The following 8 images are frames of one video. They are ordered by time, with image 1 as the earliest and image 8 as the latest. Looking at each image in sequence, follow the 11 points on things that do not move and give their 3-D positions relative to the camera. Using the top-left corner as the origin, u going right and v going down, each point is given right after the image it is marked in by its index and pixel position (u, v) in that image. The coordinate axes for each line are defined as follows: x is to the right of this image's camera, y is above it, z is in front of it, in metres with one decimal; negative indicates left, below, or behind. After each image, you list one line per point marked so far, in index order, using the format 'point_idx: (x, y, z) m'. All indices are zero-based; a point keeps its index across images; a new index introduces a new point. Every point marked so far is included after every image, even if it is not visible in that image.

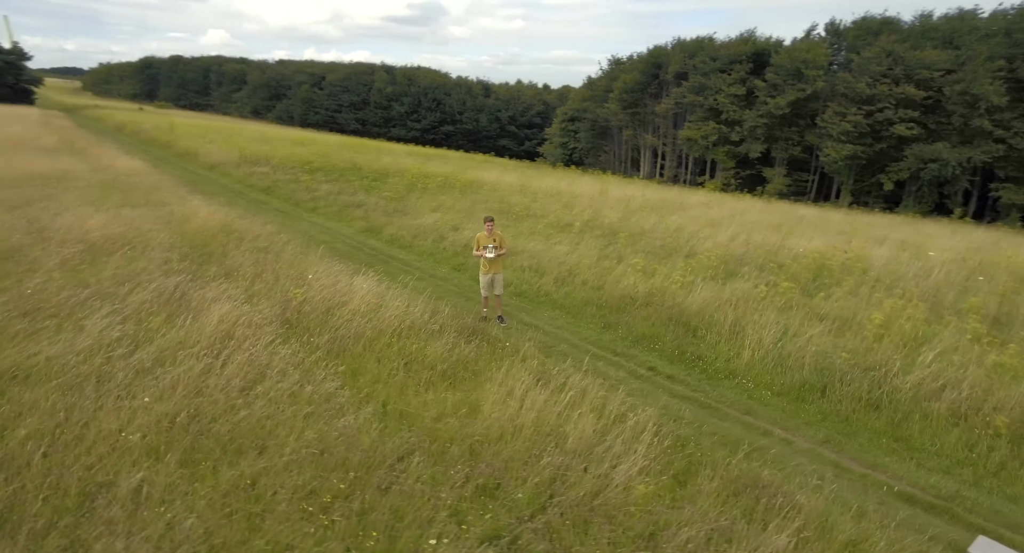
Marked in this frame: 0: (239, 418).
0: (-2.5, -1.2, +5.3) m
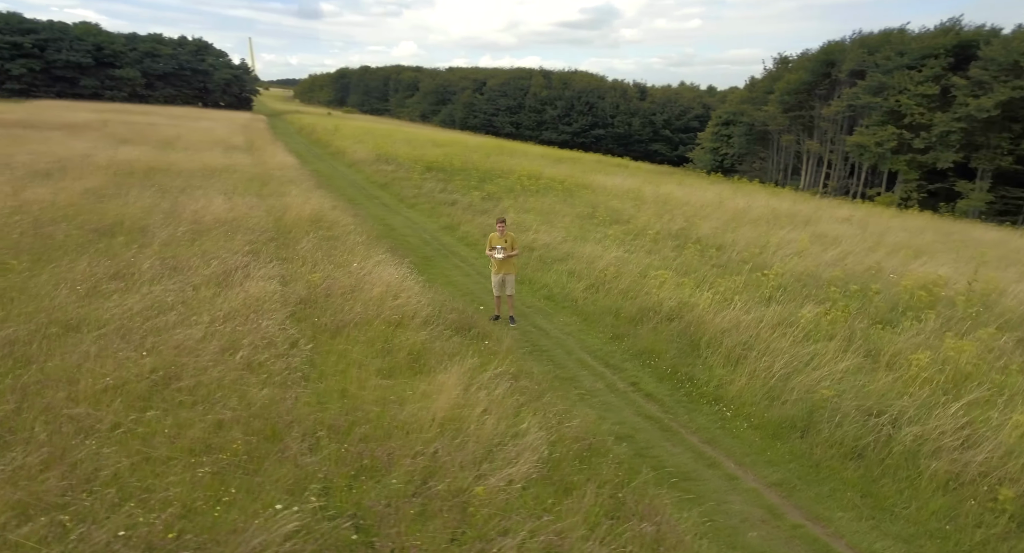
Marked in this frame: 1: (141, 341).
0: (-3.4, -1.0, +6.3) m
1: (-4.5, -0.8, +6.8) m
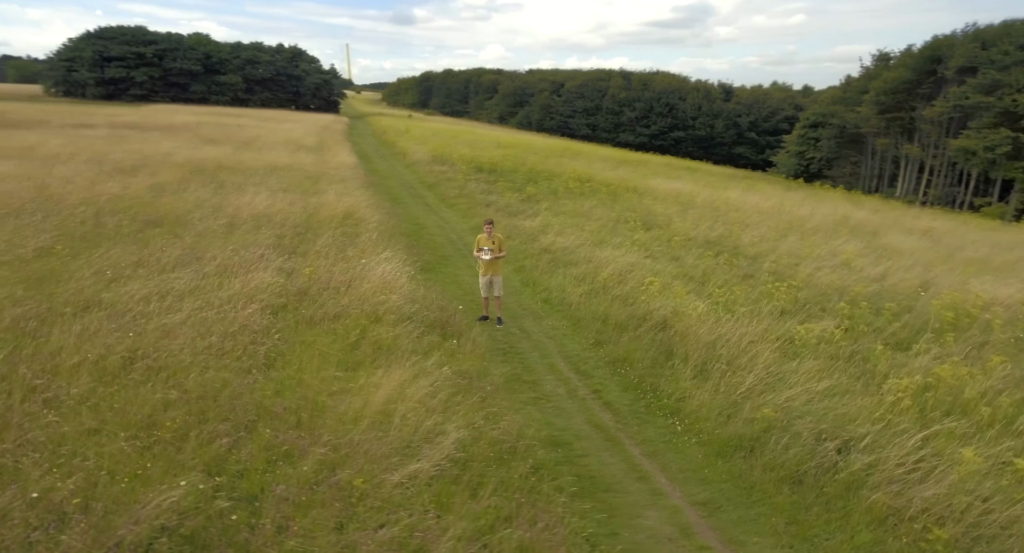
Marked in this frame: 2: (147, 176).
0: (-4.1, -0.9, +6.9) m
1: (-5.1, -0.6, +7.6) m
2: (-11.7, +3.3, +18.6) m
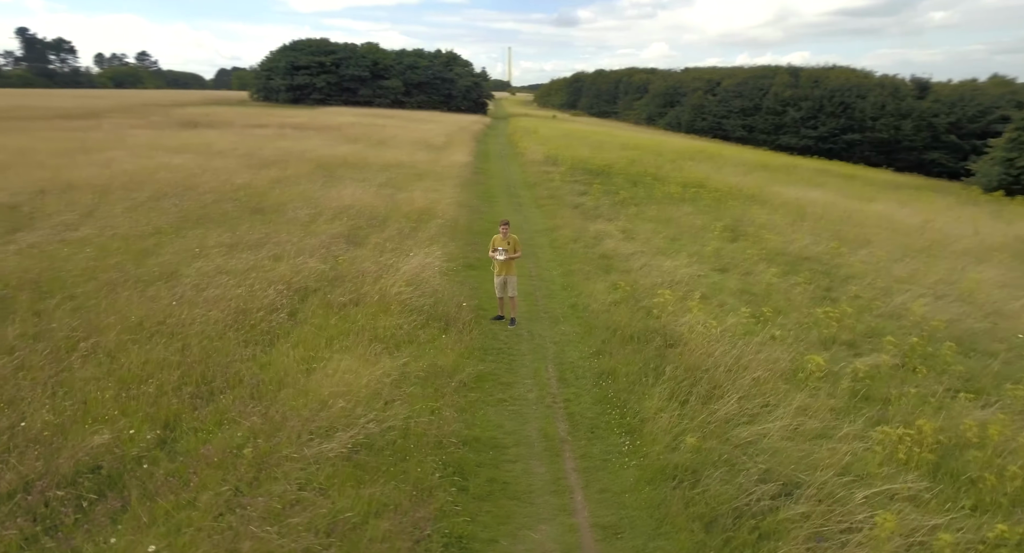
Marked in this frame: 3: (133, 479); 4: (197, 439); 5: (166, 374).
0: (-4.6, -0.6, +8.1) m
1: (-5.3, -0.3, +9.0) m
2: (-8.6, +4.0, +21.3) m
3: (-3.3, -1.8, +5.0) m
4: (-3.1, -1.6, +5.7) m
5: (-4.1, -1.1, +6.8) m
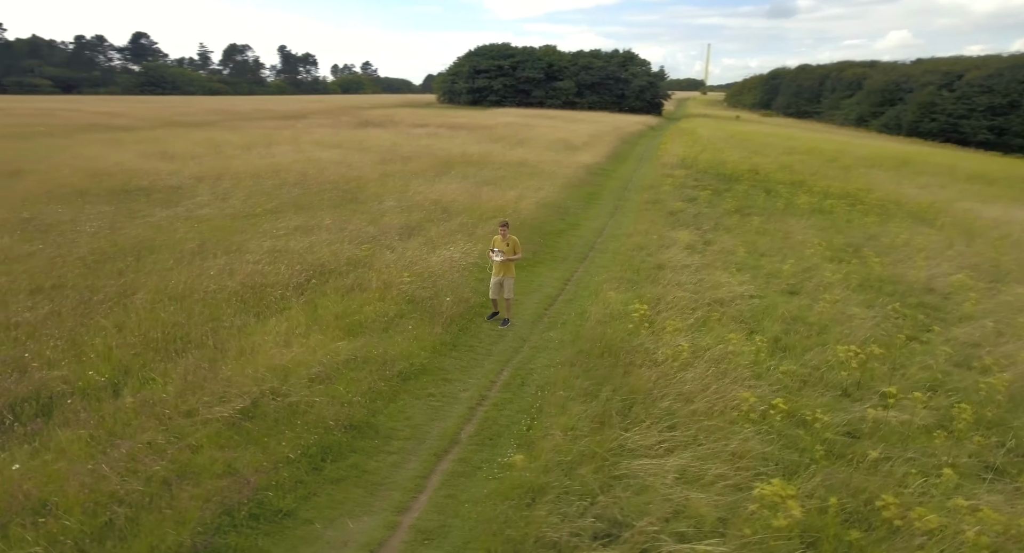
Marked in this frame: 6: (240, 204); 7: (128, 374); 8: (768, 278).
0: (-5.0, -0.2, +9.5) m
1: (-5.4, +0.2, +10.6) m
2: (-4.5, +4.6, +23.3) m
3: (-4.9, -1.4, +6.2) m
4: (-4.5, -1.3, +6.9) m
5: (-5.0, -0.7, +8.1) m
6: (-7.3, +2.0, +15.4) m
7: (-4.7, -1.2, +7.0) m
8: (+5.6, 0.0, +12.5) m
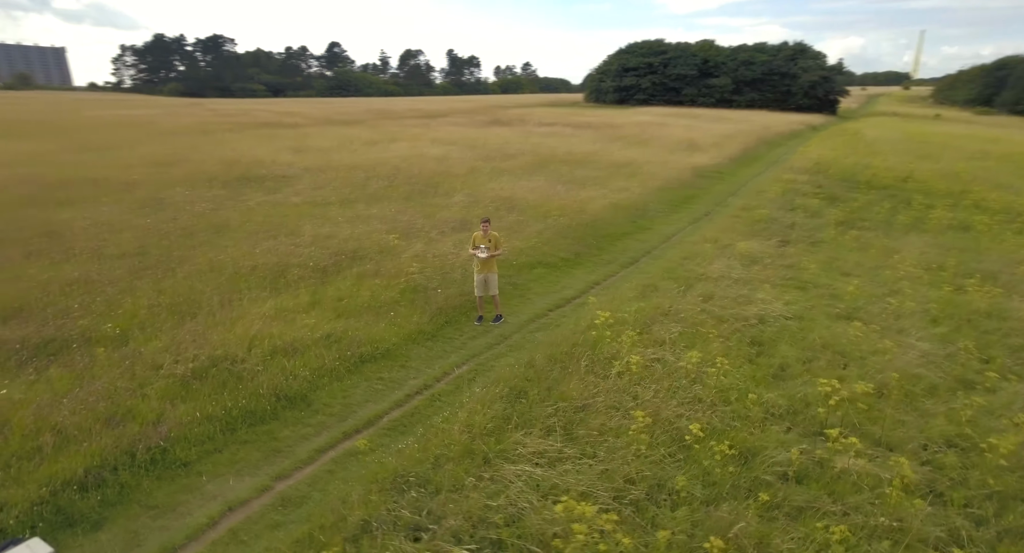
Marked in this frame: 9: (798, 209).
0: (-5.1, +0.2, +10.9) m
1: (-5.1, +0.6, +12.0) m
2: (-0.5, +4.8, +24.0) m
3: (-5.9, -1.0, +7.6) m
4: (-5.3, -0.9, +8.1) m
5: (-5.5, -0.3, +9.5) m
6: (-5.5, +2.5, +17.1) m
7: (-5.5, -0.8, +8.4) m
8: (+5.9, -0.4, +10.9) m
9: (+9.2, +2.4, +18.7) m
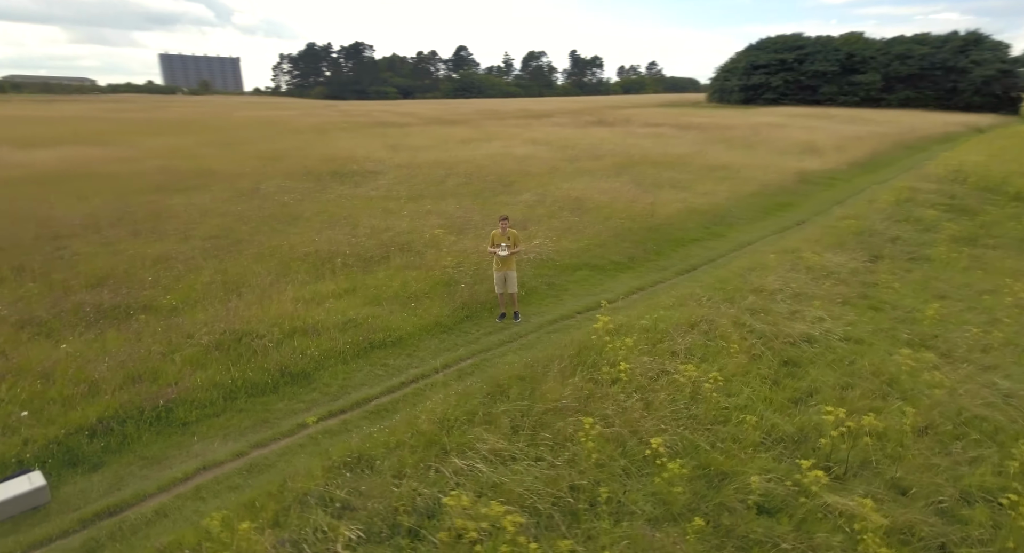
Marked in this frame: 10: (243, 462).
0: (-4.3, +0.5, +11.8) m
1: (-4.1, +0.9, +12.9) m
2: (+3.1, +4.7, +23.6) m
3: (-5.9, -0.6, +8.8) m
4: (-5.2, -0.5, +9.2) m
5: (-5.0, 0.0, +10.5) m
6: (-3.4, +2.8, +17.9) m
7: (-5.3, -0.4, +9.4) m
8: (+6.4, -0.7, +9.6) m
9: (+11.3, +1.8, +16.6) m
10: (-2.9, -2.0, +6.2) m
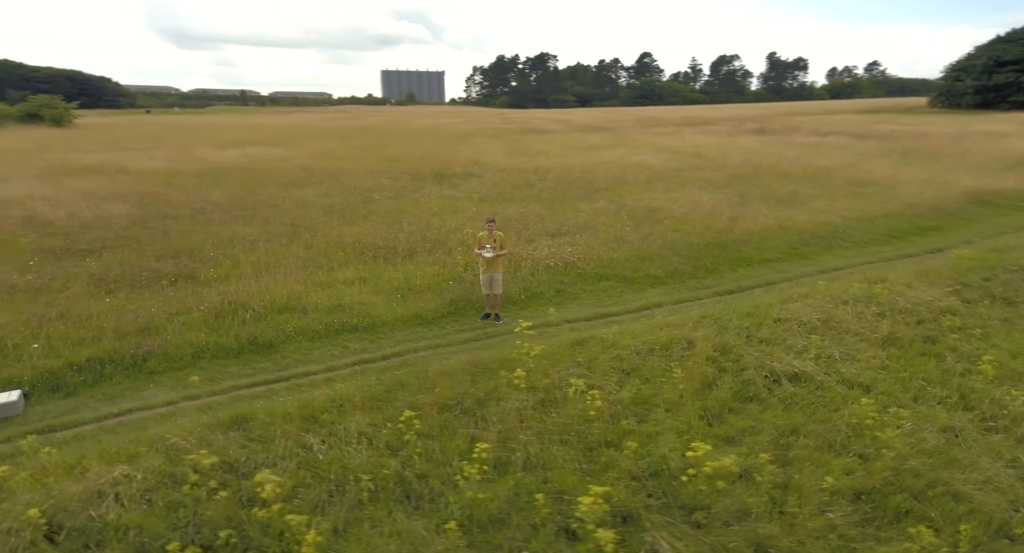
0: (-3.8, +0.8, +13.0) m
1: (-3.2, +1.2, +14.0) m
2: (+7.3, +4.1, +21.9) m
3: (-6.2, -0.1, +10.6) m
4: (-5.5, -0.1, +10.8) m
5: (-4.8, +0.4, +12.0) m
6: (-0.7, +2.8, +18.5) m
7: (-5.5, 0.0, +11.1) m
8: (+5.6, -1.3, +7.5) m
9: (+12.7, +0.7, +12.6) m
10: (-4.4, -1.7, +7.3) m
